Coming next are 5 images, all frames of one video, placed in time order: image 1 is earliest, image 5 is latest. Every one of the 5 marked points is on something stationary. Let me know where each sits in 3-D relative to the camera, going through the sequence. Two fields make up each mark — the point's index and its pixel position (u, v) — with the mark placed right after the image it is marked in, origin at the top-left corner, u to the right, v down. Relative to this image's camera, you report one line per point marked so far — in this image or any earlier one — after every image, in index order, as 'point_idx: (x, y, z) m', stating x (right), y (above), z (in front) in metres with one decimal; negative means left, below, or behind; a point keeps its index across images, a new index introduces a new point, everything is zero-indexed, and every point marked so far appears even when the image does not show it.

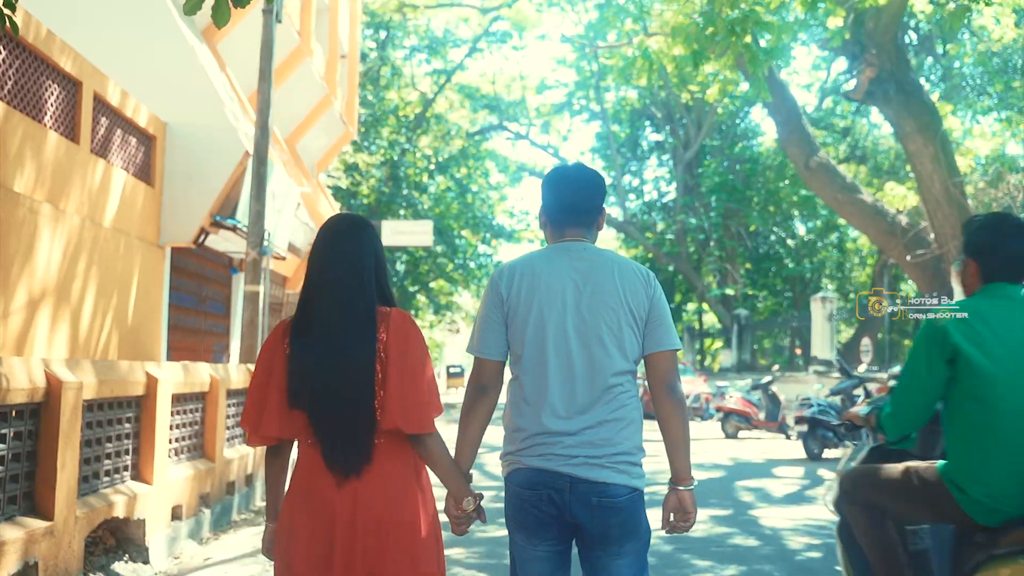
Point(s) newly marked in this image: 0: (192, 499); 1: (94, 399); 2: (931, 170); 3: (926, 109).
0: (-2.3, -1.5, +7.7) m
1: (-2.3, -0.6, +5.9) m
2: (+6.9, +1.9, +17.8) m
3: (+6.7, +2.9, +17.6) m
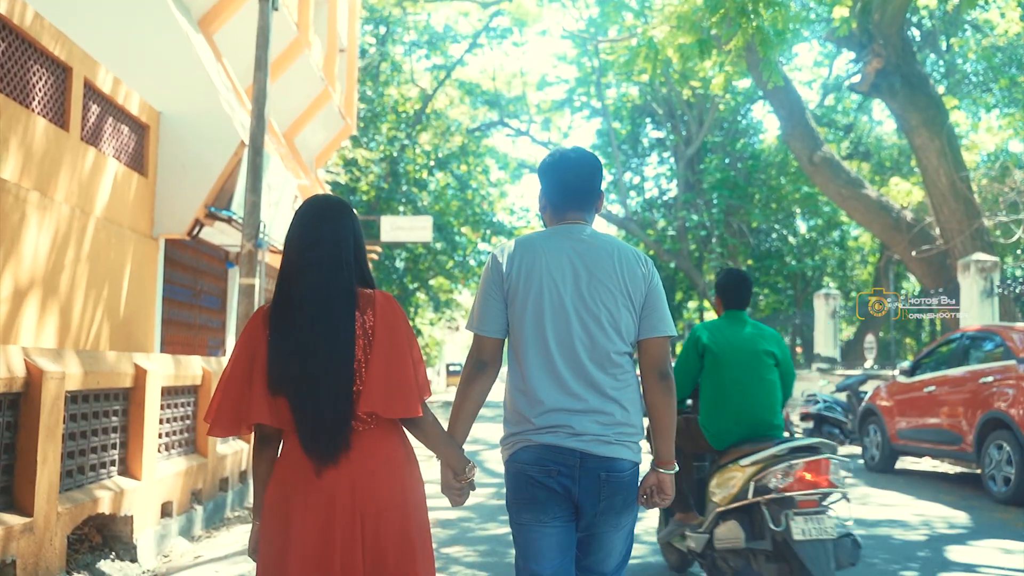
0: (-2.3, -1.4, +7.4) m
1: (-2.3, -0.5, +5.7) m
2: (+6.9, +2.0, +17.6) m
3: (+6.7, +3.0, +17.3) m
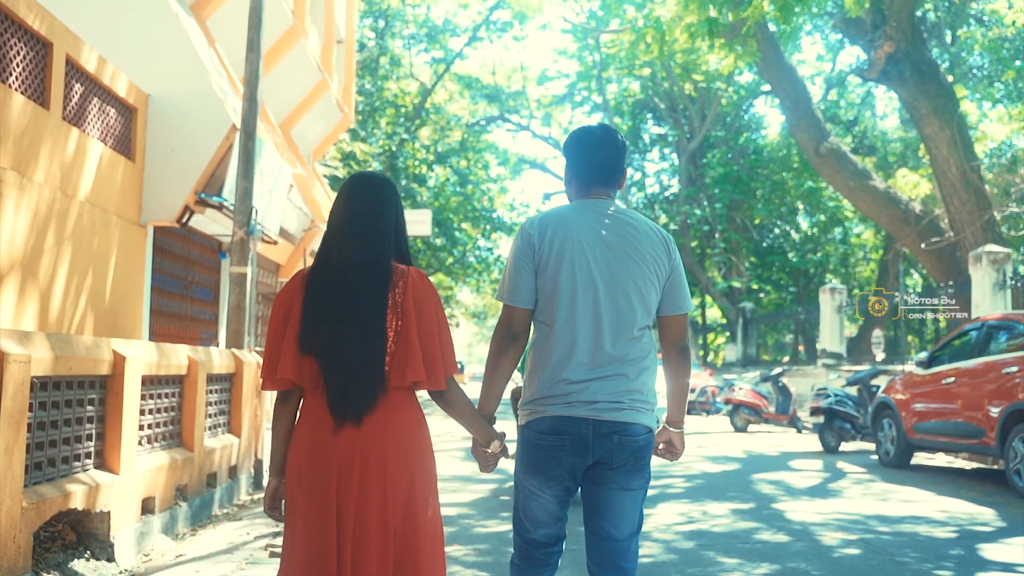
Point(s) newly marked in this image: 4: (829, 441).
0: (-2.2, -1.3, +7.0) m
1: (-2.3, -0.4, +5.3) m
2: (+6.9, +2.1, +17.2) m
3: (+6.7, +3.1, +16.9) m
4: (+3.9, -1.9, +13.3) m
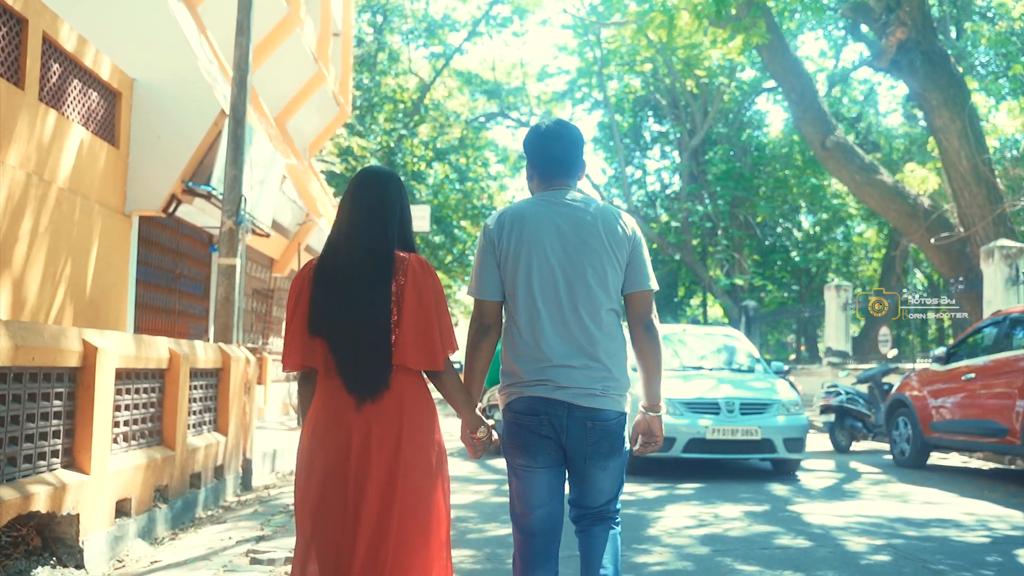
0: (-2.2, -1.2, +6.6) m
1: (-2.3, -0.4, +4.9) m
2: (+6.9, +2.2, +16.7) m
3: (+6.7, +3.2, +16.5) m
4: (+3.9, -1.8, +12.8) m
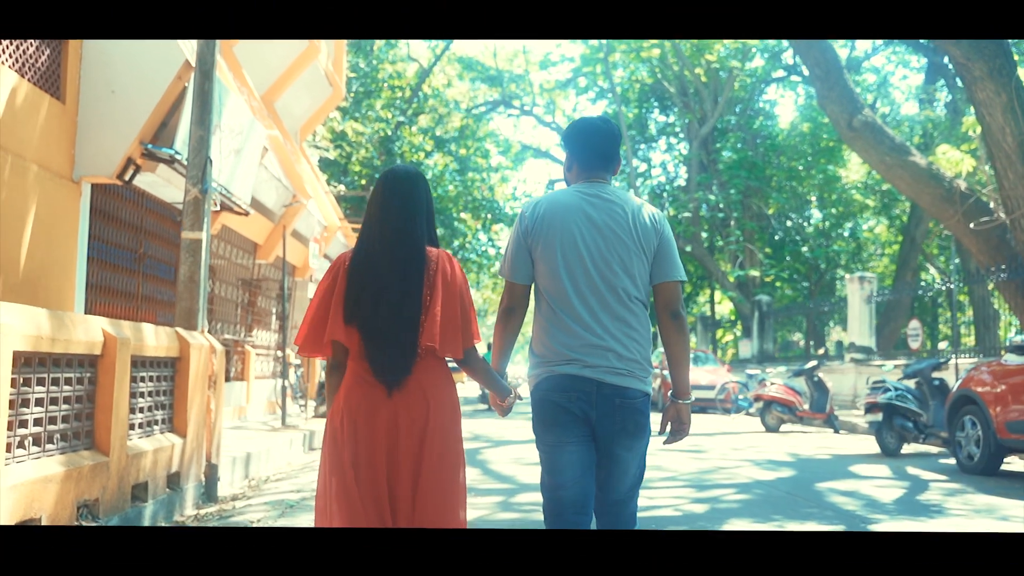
0: (-2.2, -1.1, +5.2) m
1: (-2.2, -0.2, +3.5) m
2: (+7.0, +2.4, +15.3) m
3: (+6.8, +3.3, +15.1) m
4: (+4.0, -1.6, +11.4) m
